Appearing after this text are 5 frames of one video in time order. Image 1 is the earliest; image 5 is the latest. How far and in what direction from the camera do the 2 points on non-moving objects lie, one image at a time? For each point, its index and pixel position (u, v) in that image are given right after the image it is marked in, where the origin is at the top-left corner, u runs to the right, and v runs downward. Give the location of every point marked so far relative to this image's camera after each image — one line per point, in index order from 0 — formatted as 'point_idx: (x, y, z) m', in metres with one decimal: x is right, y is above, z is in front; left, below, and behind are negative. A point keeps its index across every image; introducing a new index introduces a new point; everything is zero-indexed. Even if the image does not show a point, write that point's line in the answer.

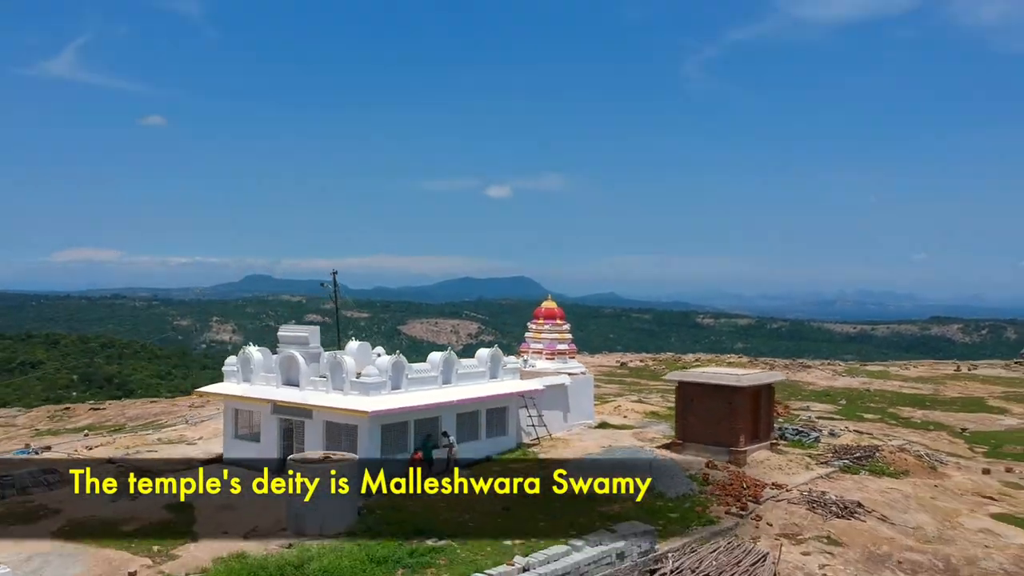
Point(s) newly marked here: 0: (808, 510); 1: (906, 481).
0: (+6.6, -4.9, +15.7) m
1: (+10.0, -4.8, +17.8) m
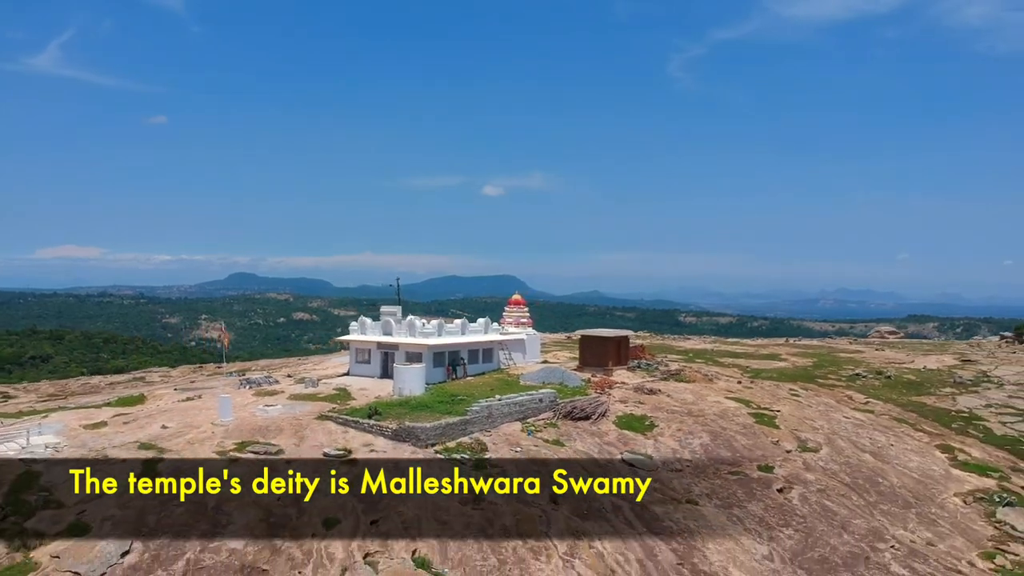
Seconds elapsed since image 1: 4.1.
0: (+5.8, -4.9, +33.4) m
1: (+9.1, -4.7, +35.6) m
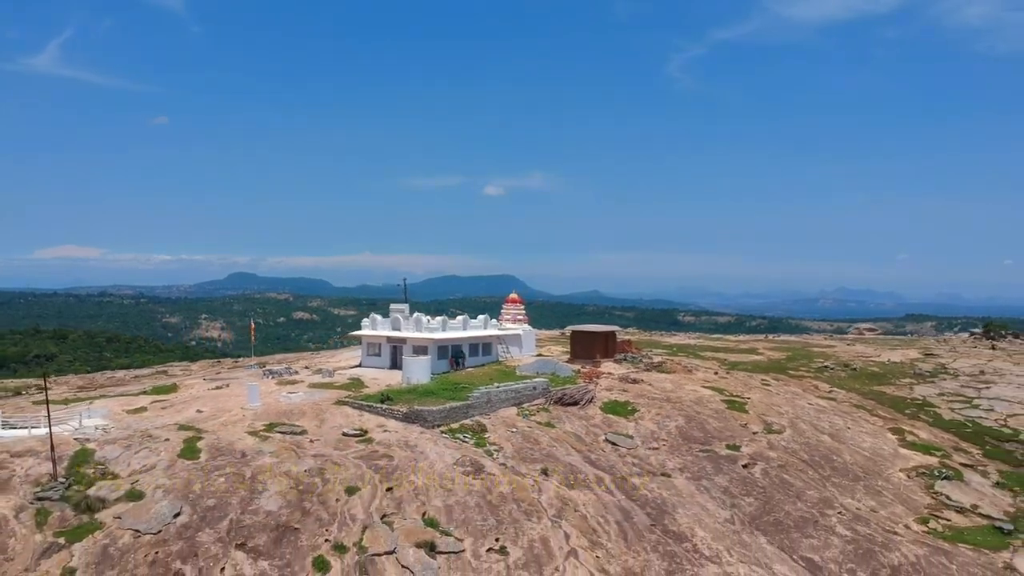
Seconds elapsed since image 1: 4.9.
0: (+5.6, -4.9, +36.9) m
1: (+9.0, -4.7, +39.2) m
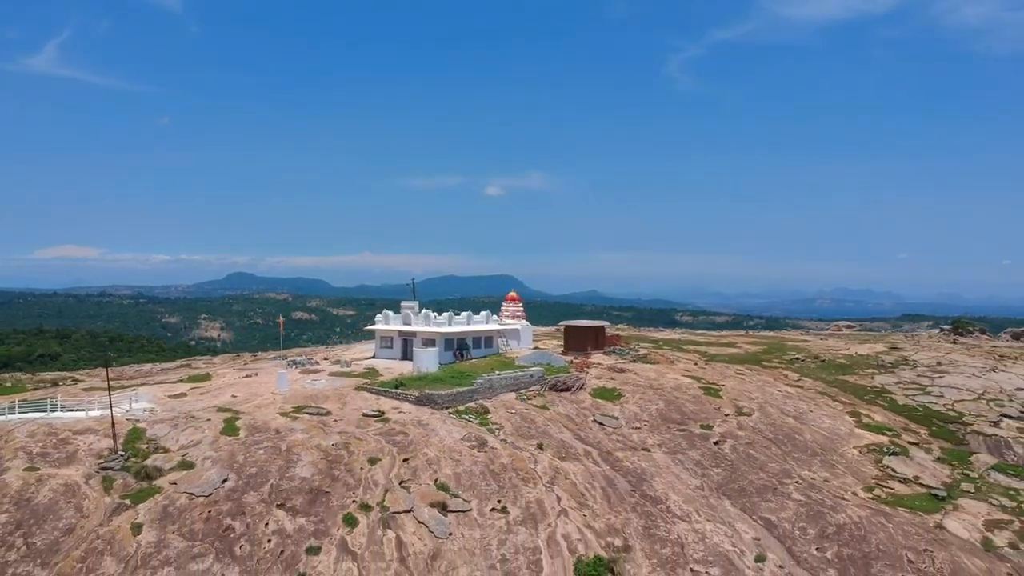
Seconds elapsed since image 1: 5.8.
0: (+5.6, -4.8, +41.1) m
1: (+8.9, -4.6, +43.3) m
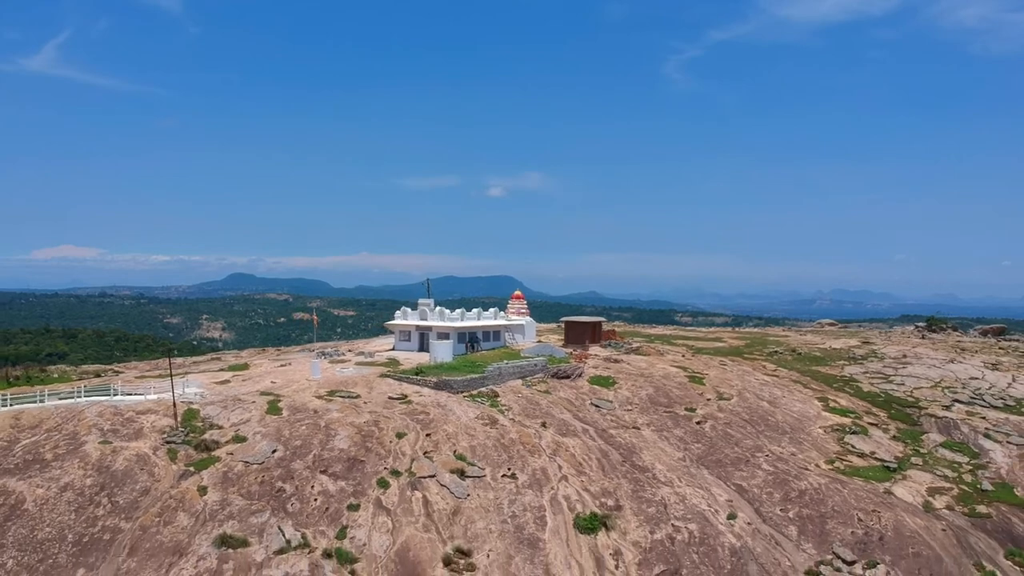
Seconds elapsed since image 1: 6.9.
0: (+6.0, -4.8, +45.9) m
1: (+9.3, -4.6, +48.2) m
